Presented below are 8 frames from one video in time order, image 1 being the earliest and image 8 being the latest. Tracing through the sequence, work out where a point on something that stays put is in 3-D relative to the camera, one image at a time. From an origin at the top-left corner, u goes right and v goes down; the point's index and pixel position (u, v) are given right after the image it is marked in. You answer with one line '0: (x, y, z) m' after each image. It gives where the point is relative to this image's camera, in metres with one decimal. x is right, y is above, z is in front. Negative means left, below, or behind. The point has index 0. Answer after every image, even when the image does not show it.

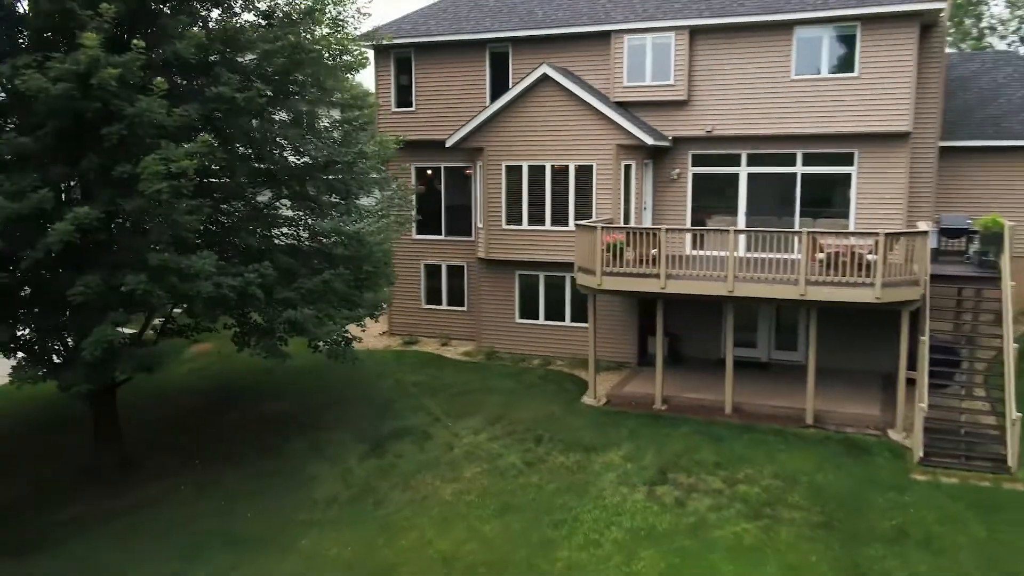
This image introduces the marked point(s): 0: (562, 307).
0: (+0.9, -0.3, +15.4) m
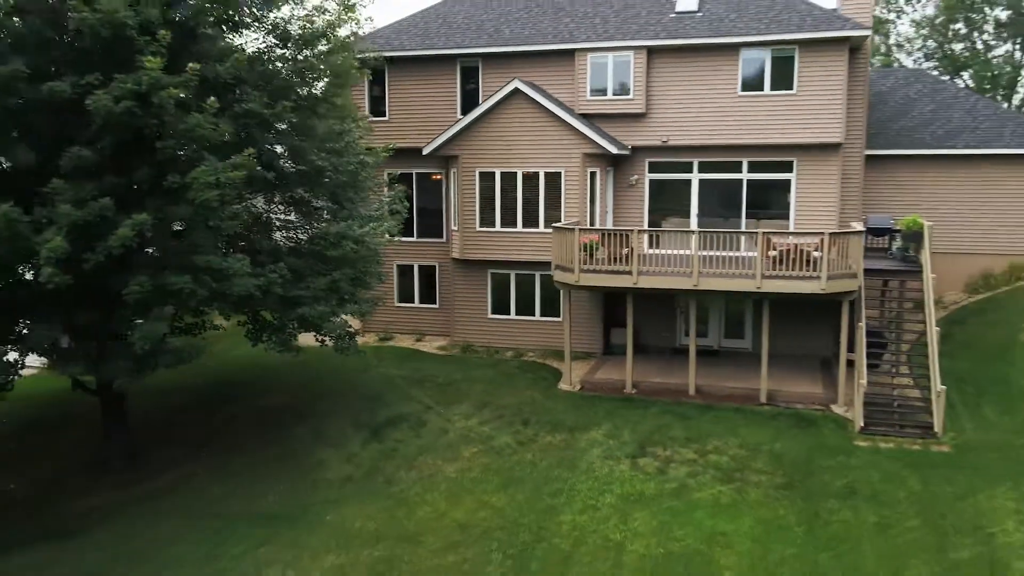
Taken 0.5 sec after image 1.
0: (+0.4, -0.3, +16.6) m
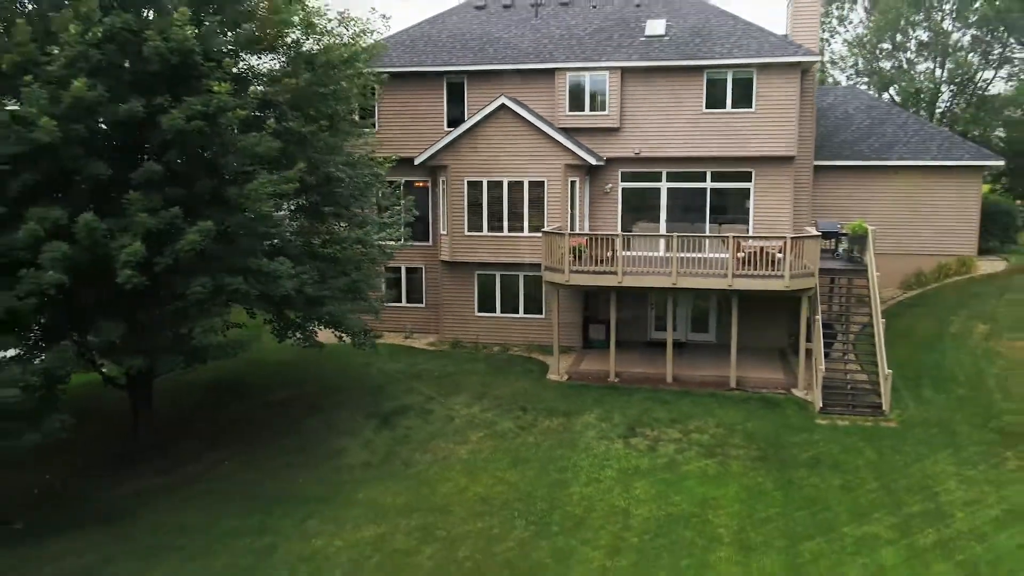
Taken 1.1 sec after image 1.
0: (+0.1, -0.3, +18.0) m
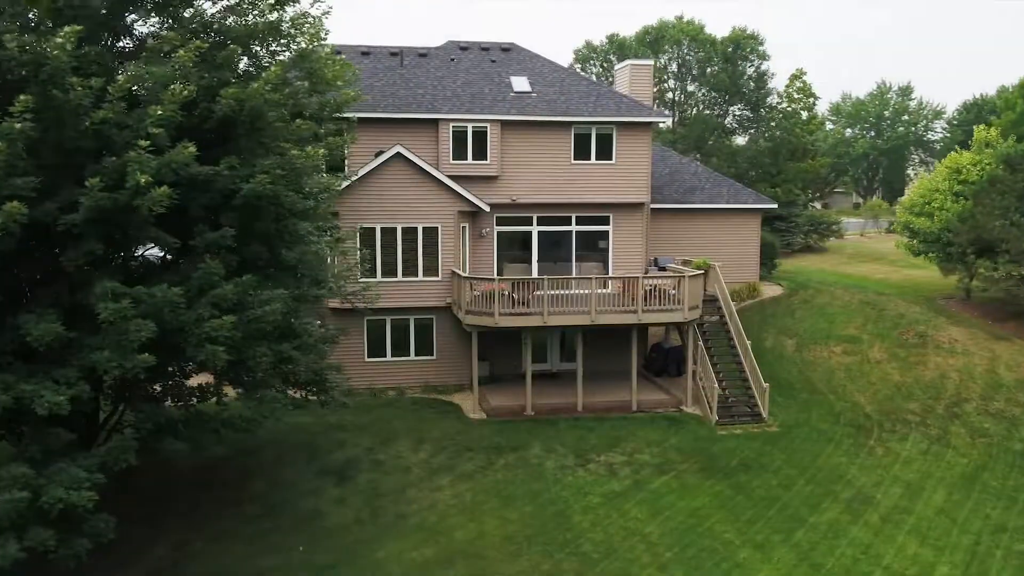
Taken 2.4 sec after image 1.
0: (-2.2, -1.2, +18.3) m
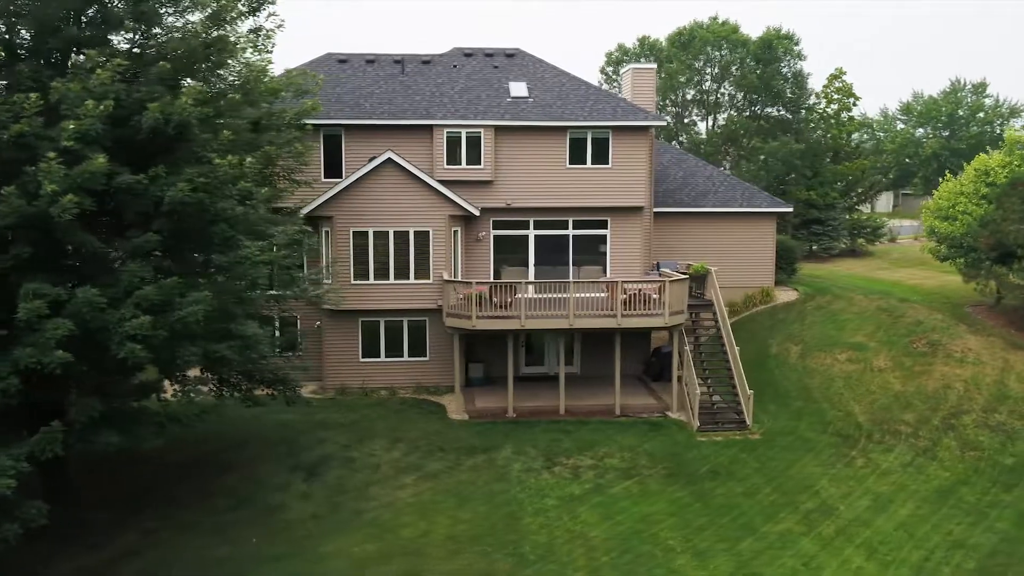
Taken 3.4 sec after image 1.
0: (-2.3, -1.2, +18.7) m
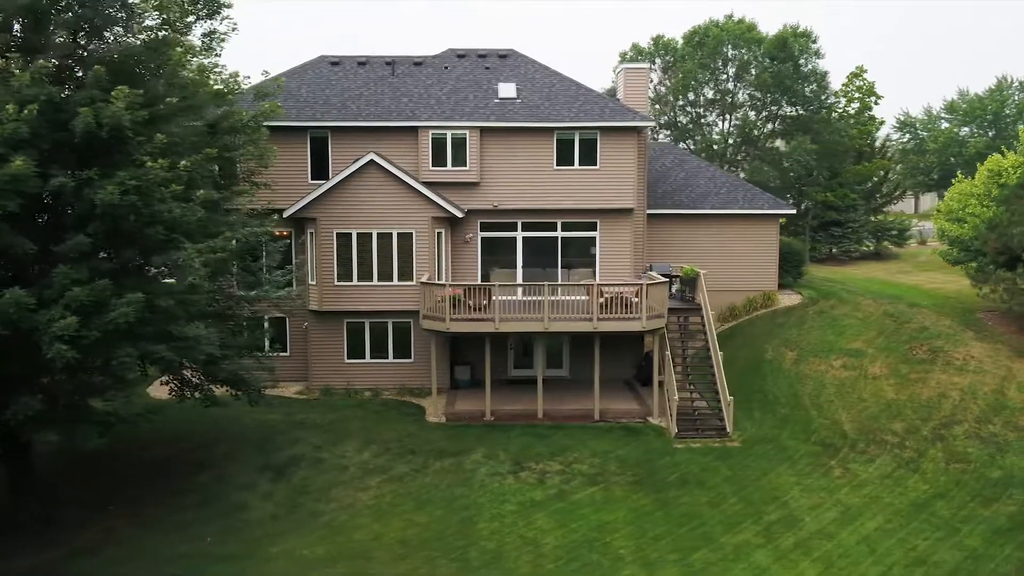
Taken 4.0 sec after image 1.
0: (-2.7, -1.2, +18.8) m
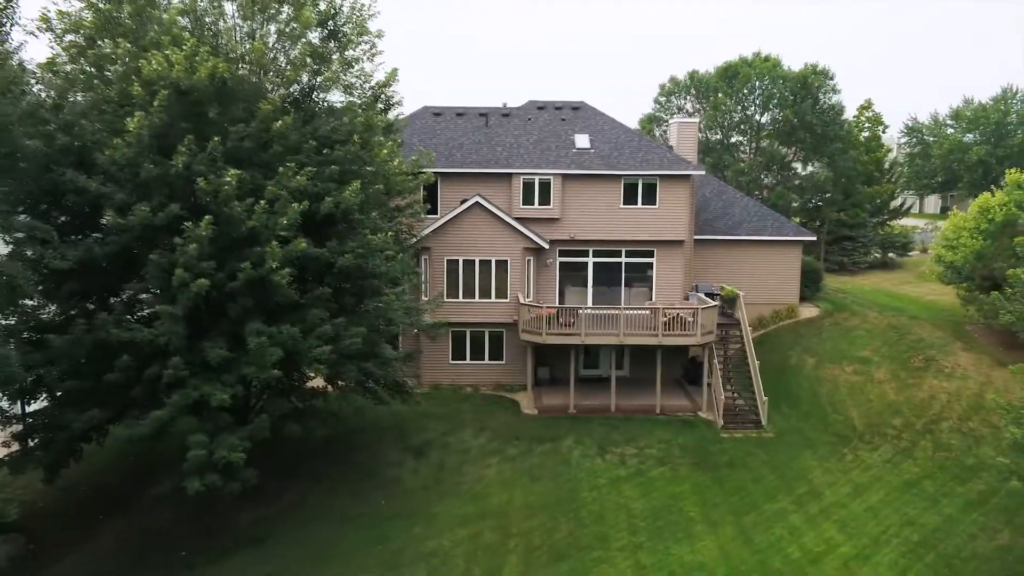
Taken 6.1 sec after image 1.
0: (-0.8, -1.6, +23.1) m
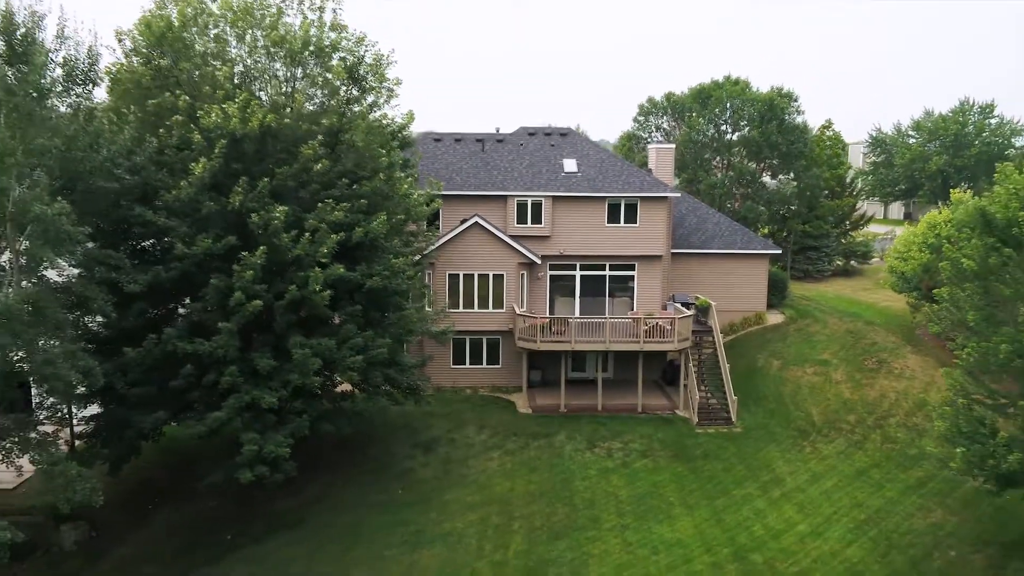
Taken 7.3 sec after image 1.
0: (-0.9, -2.0, +25.5) m
